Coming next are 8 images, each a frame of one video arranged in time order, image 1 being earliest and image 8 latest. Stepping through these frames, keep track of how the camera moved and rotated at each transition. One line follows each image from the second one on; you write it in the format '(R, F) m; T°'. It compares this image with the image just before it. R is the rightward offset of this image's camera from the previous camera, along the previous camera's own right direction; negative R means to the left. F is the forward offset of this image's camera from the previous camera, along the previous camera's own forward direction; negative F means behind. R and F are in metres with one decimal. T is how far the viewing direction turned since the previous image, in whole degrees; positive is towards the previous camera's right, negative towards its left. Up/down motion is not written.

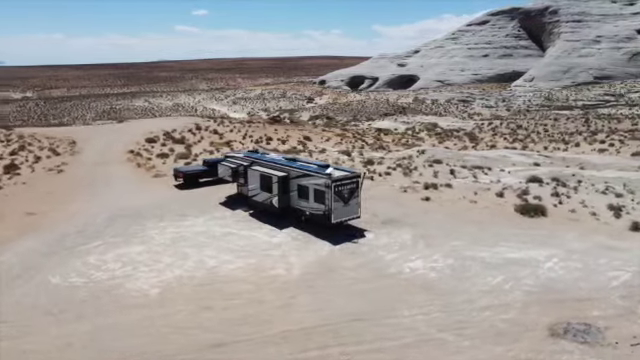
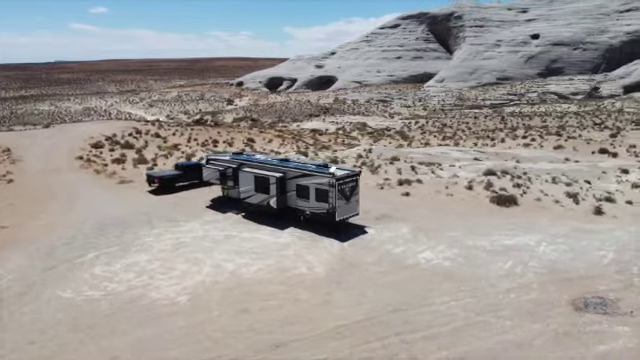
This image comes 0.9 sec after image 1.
(-3.2, 0.0) m; +9°
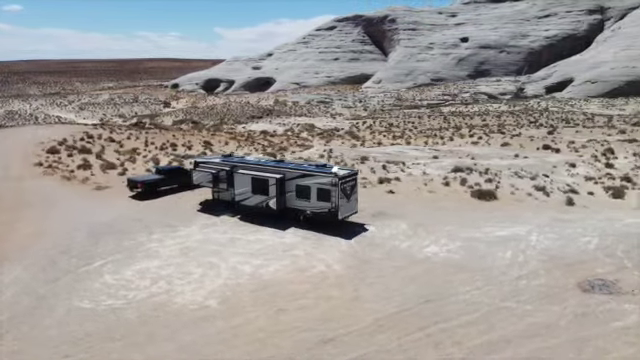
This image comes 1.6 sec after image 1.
(-2.5, -0.1) m; +7°
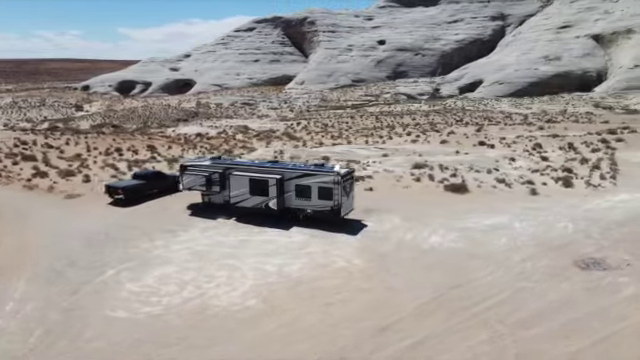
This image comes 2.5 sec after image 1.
(-3.2, -0.2) m; +9°
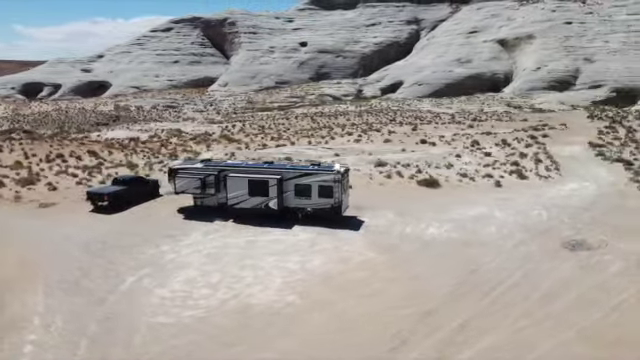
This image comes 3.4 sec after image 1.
(-3.1, -0.3) m; +9°
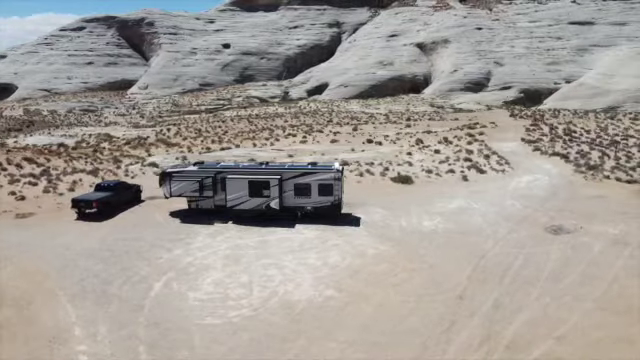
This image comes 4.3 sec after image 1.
(-3.2, -0.3) m; +9°
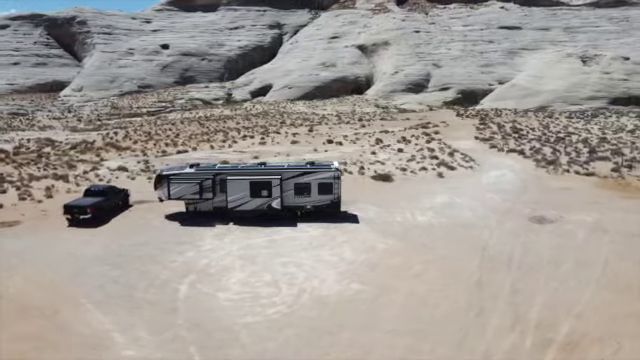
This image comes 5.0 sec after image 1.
(-2.5, -0.3) m; +7°
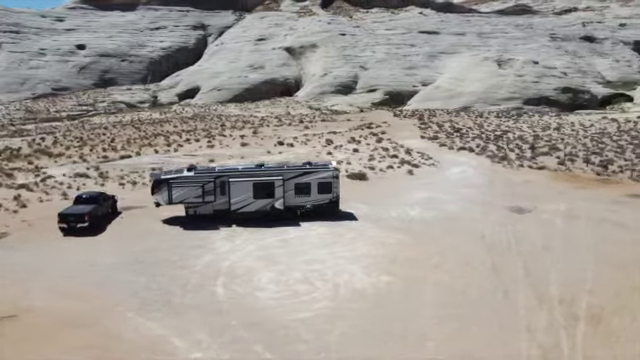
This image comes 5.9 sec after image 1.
(-3.2, -0.3) m; +8°
